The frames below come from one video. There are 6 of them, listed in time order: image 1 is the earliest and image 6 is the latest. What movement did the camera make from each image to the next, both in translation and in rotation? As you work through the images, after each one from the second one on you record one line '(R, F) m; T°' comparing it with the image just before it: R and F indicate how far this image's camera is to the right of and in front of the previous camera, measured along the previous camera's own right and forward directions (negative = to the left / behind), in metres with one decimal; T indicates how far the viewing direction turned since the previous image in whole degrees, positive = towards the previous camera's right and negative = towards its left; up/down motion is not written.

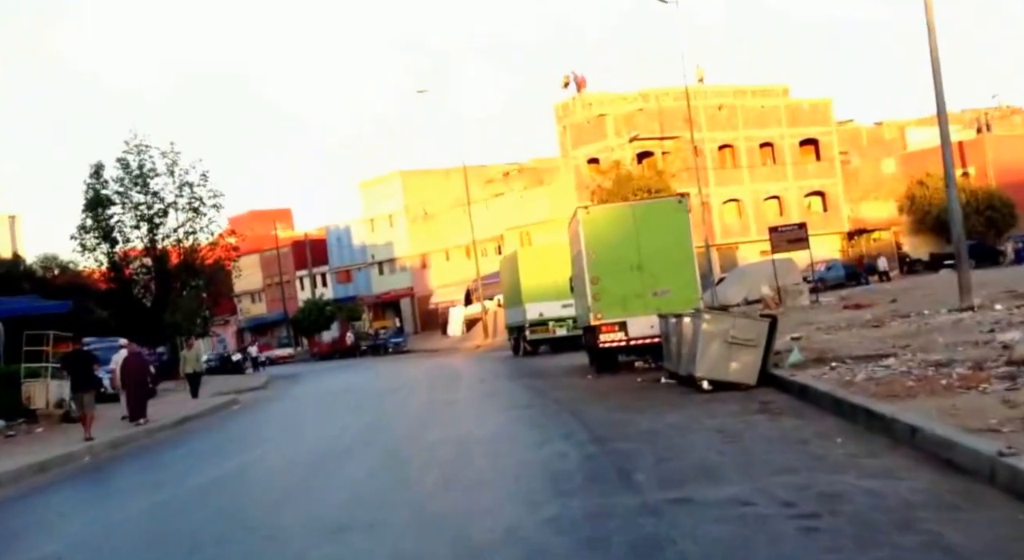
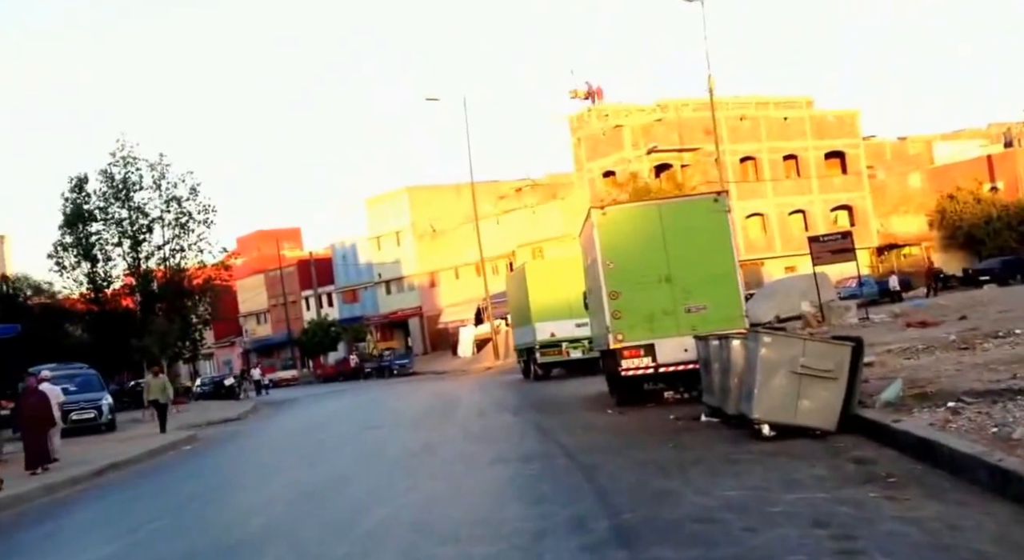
(+0.2, +3.7) m; -1°
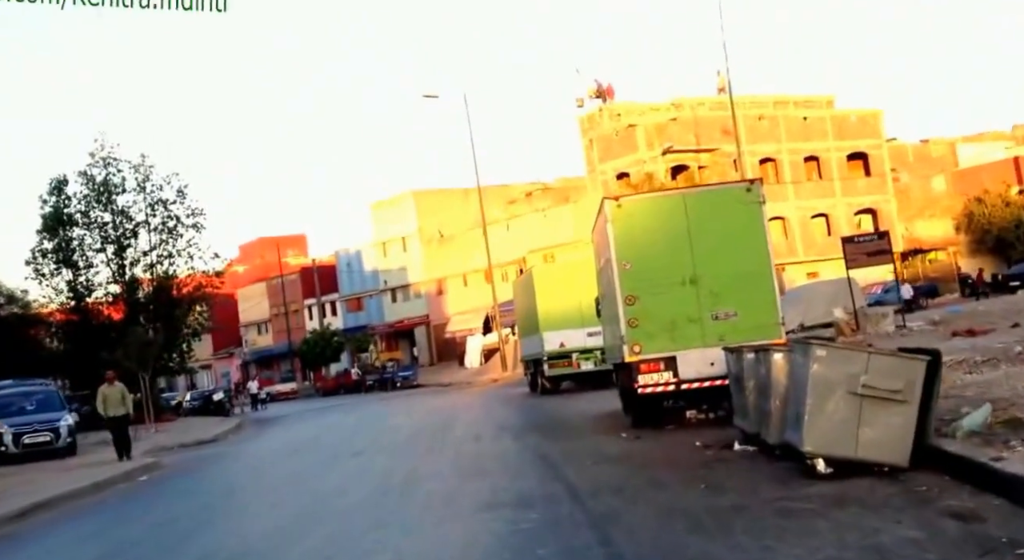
(+0.2, +2.3) m; -1°
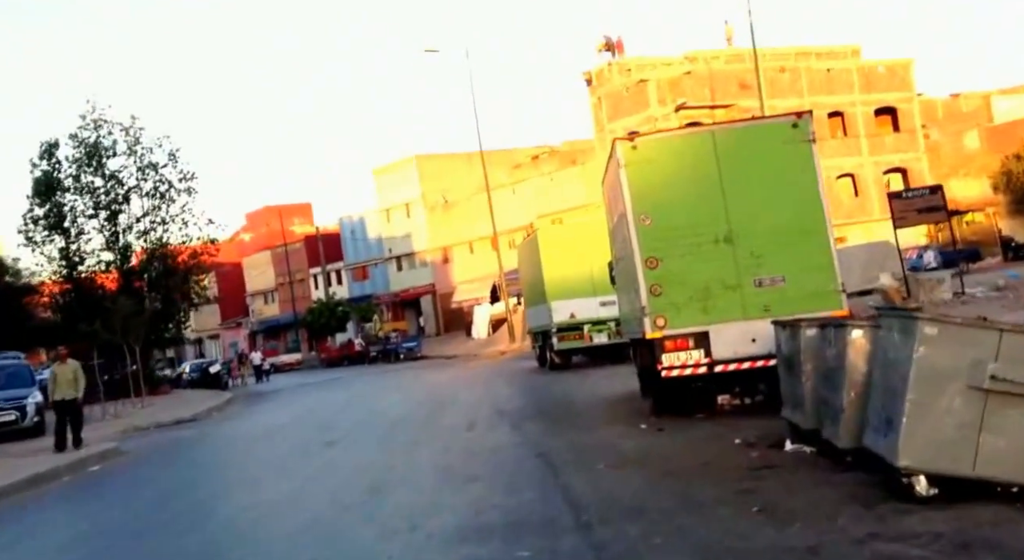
(+0.2, +3.0) m; -1°
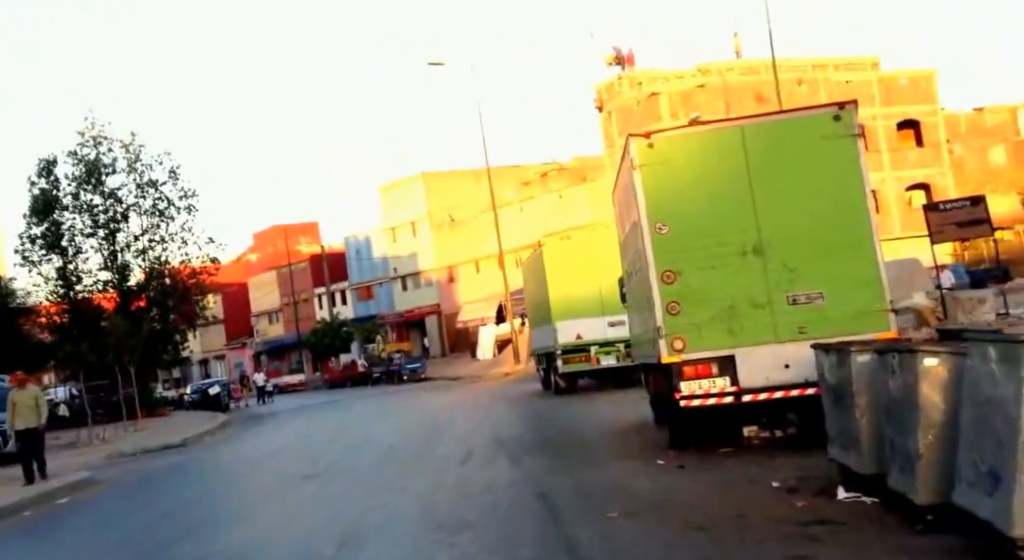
(+0.1, +1.7) m; -1°
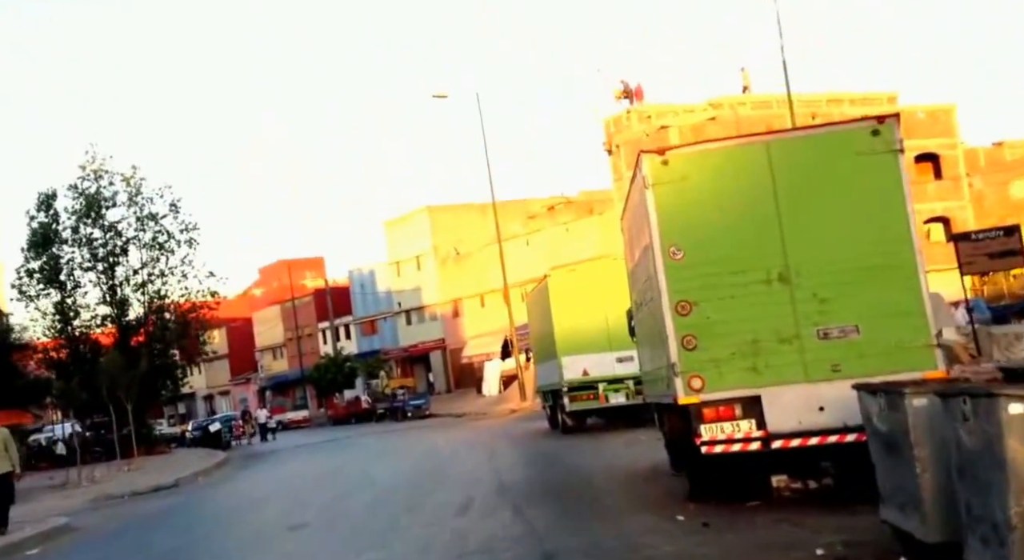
(+0.1, +1.2) m; 0°
